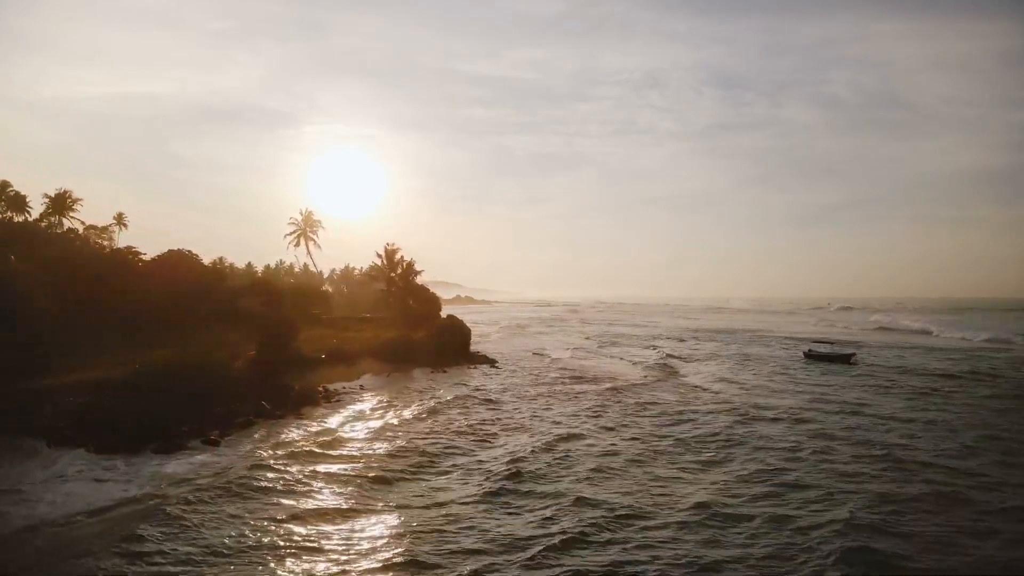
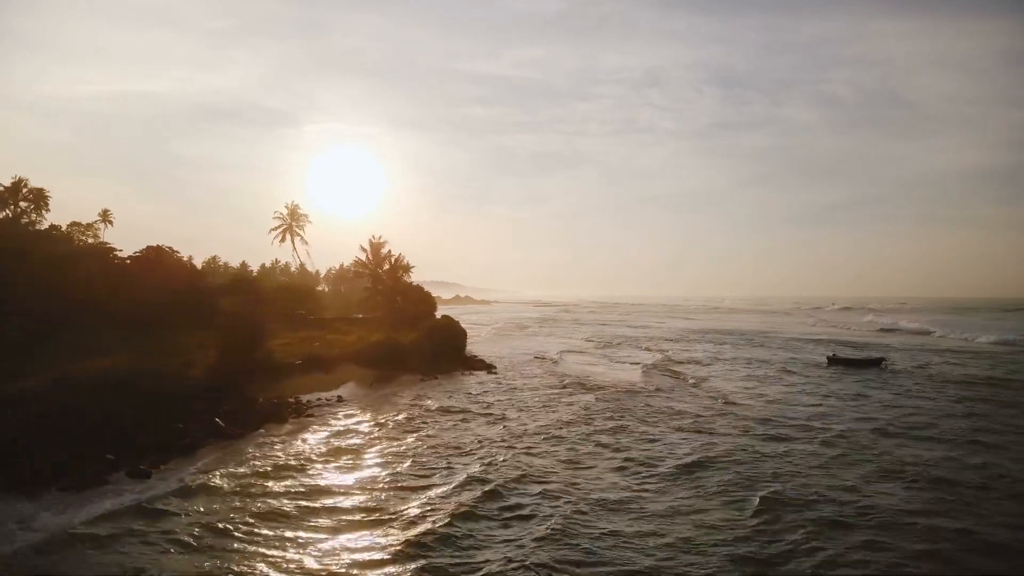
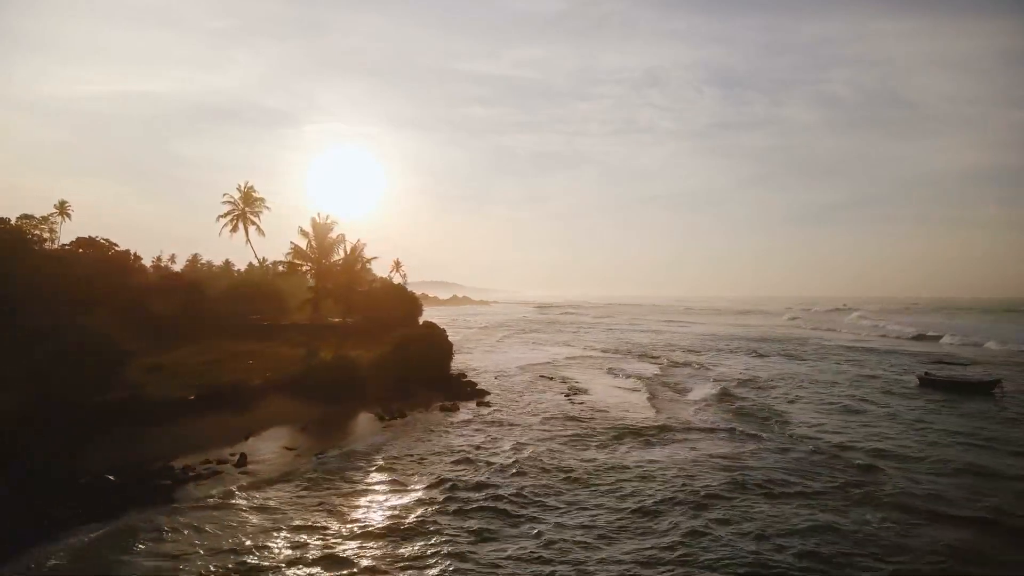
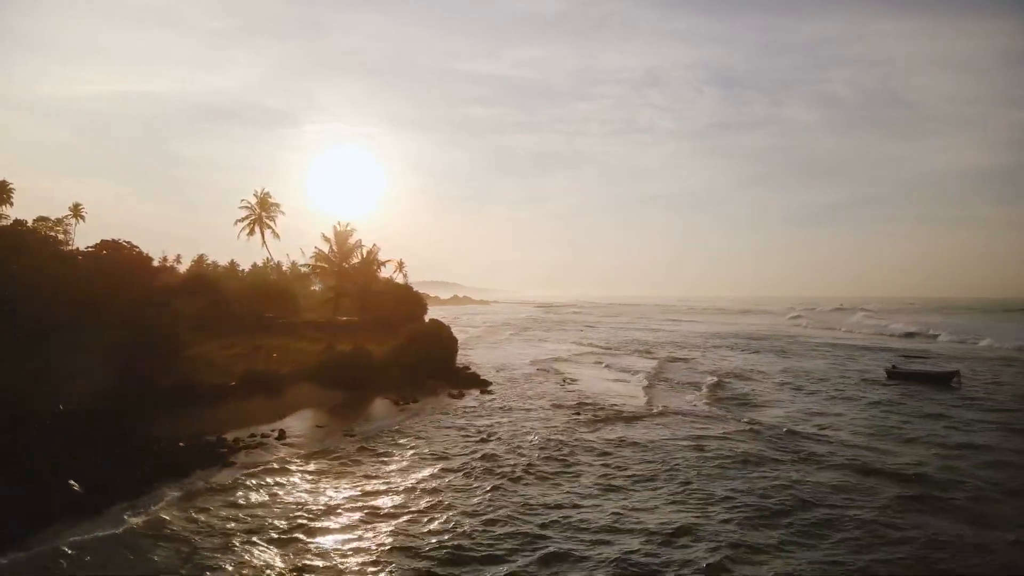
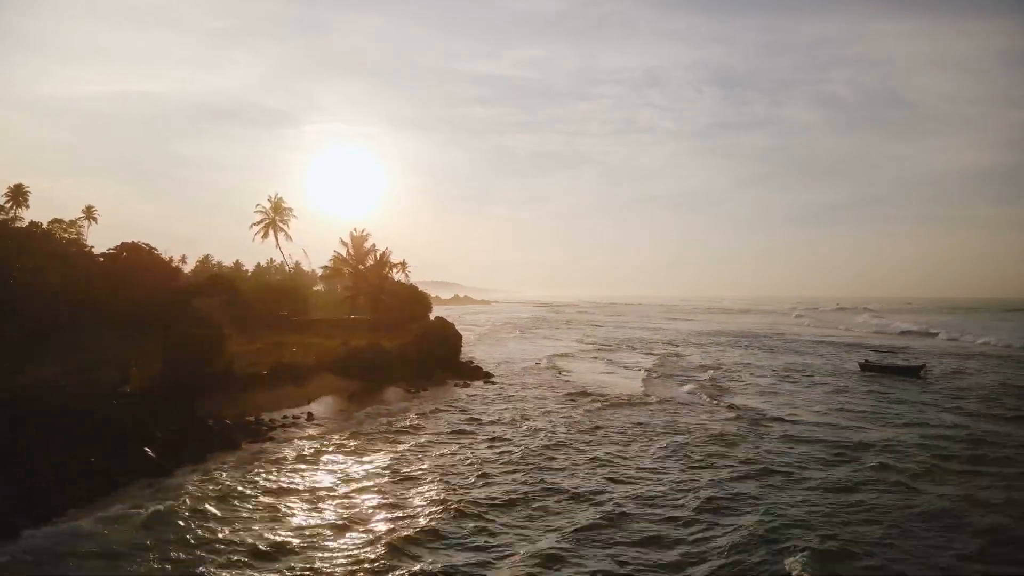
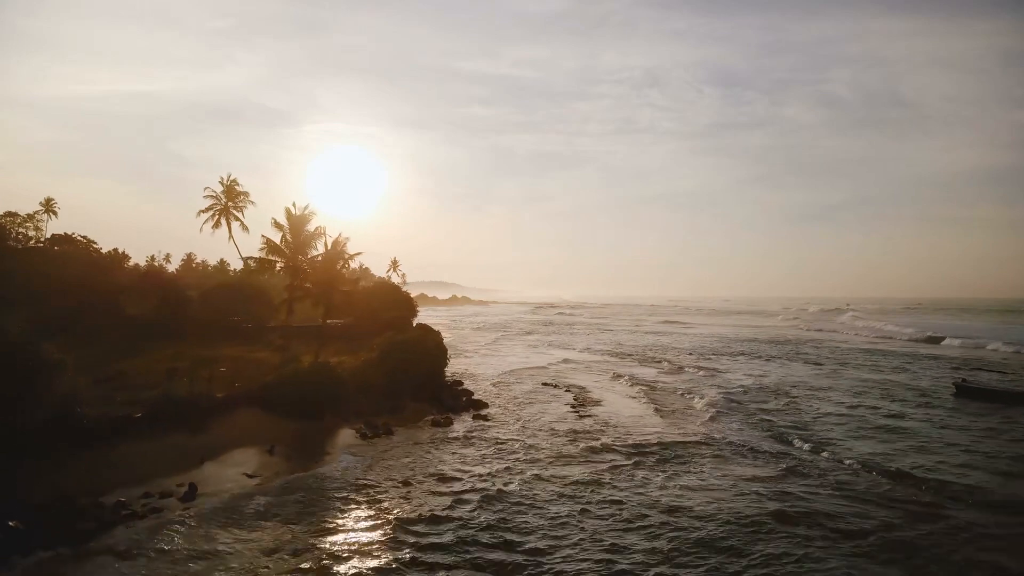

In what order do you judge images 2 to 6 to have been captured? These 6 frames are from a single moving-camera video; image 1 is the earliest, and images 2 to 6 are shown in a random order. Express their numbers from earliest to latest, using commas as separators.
2, 5, 4, 3, 6
